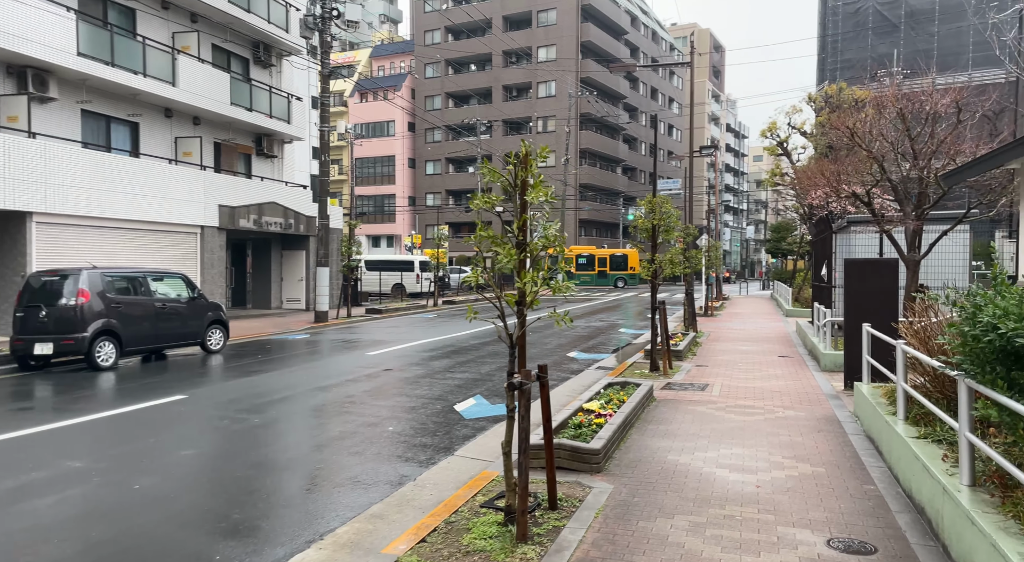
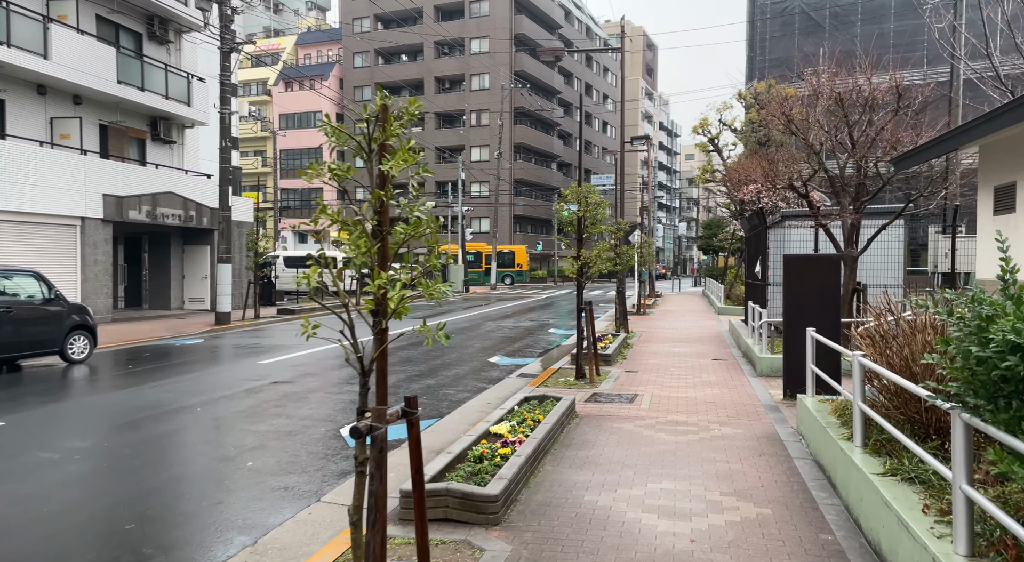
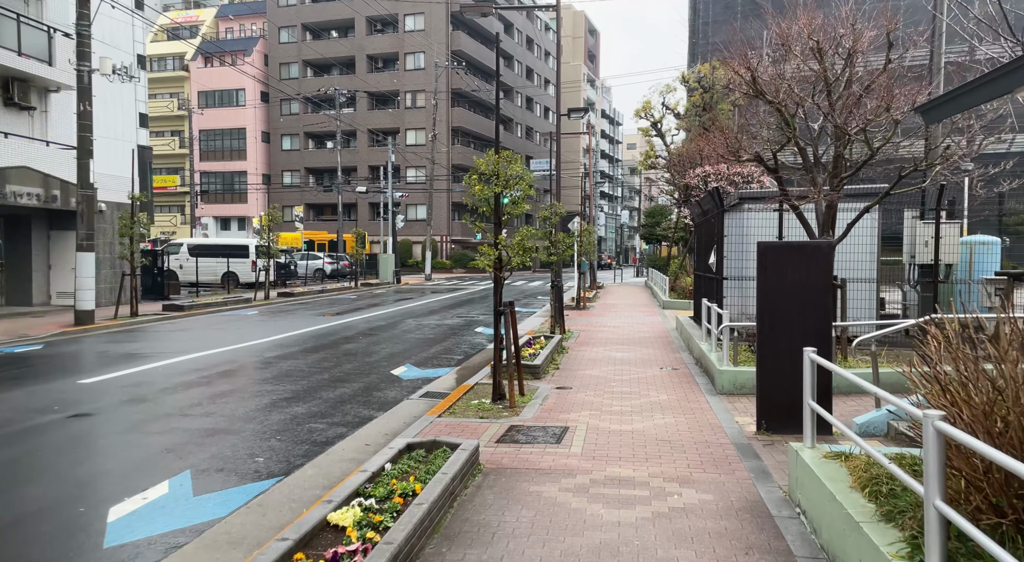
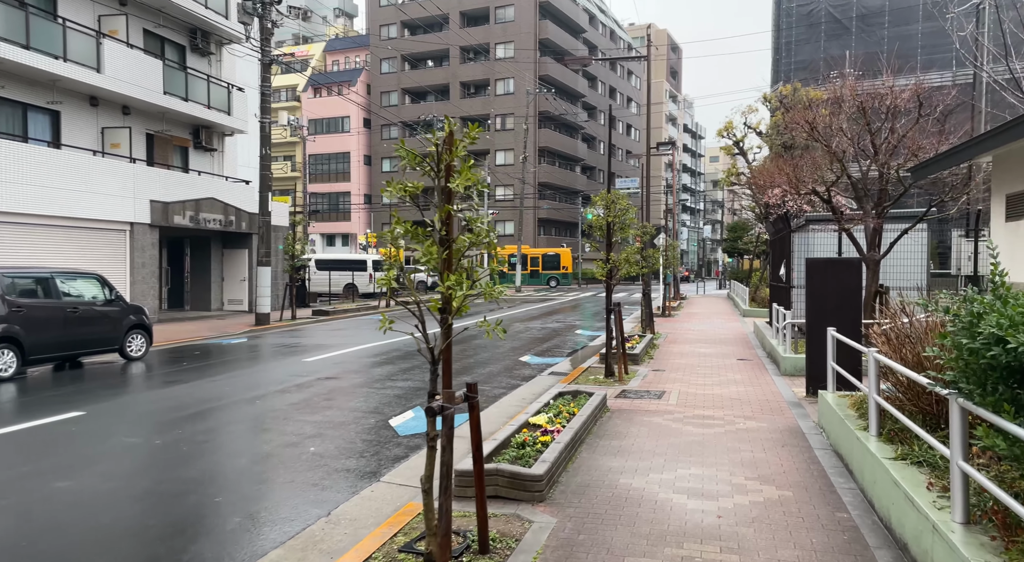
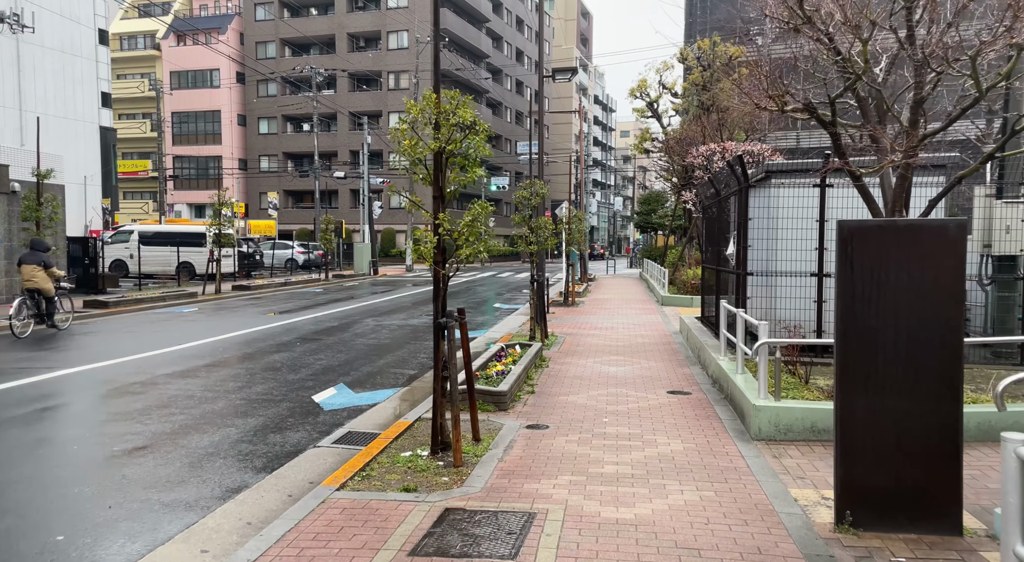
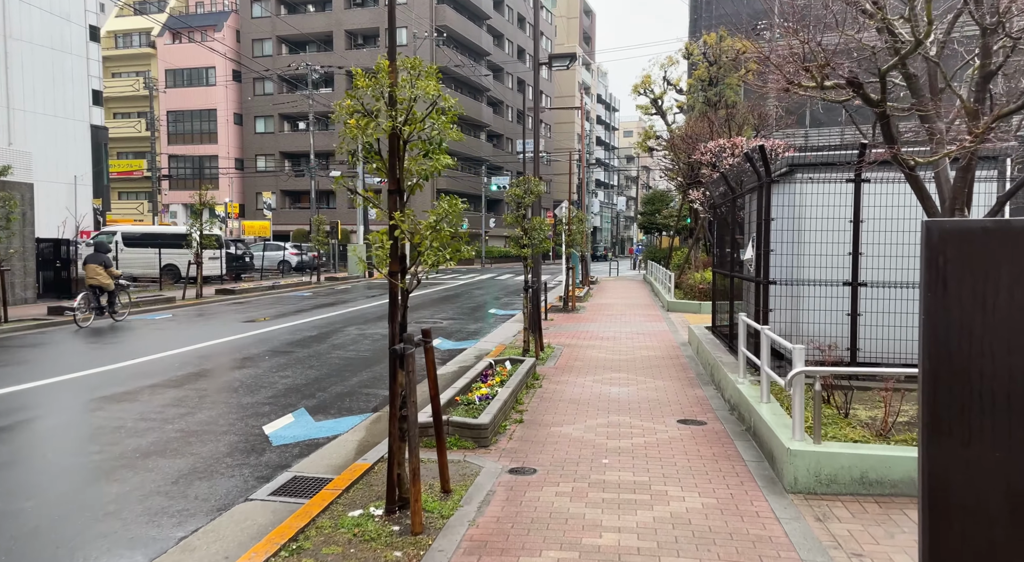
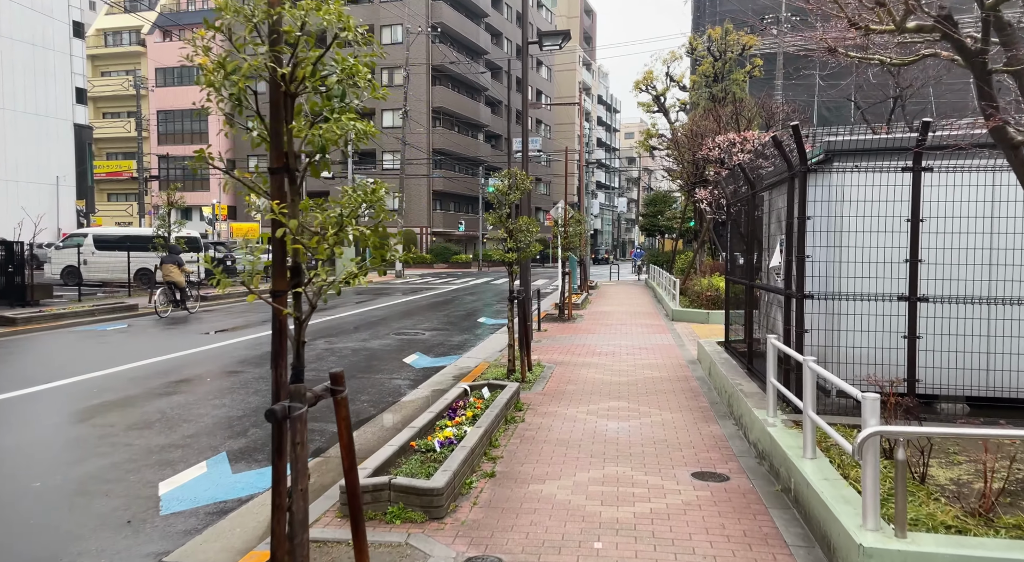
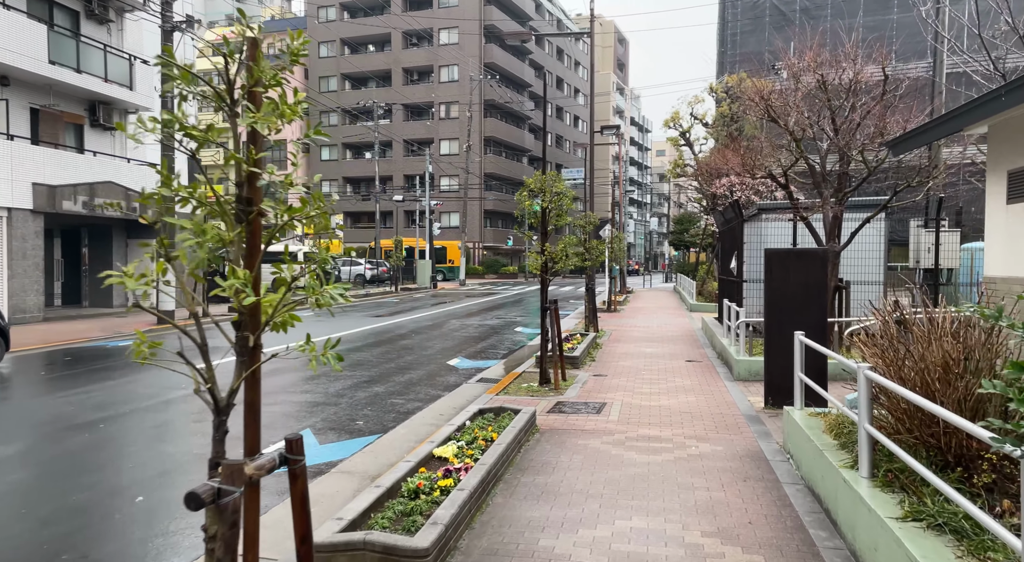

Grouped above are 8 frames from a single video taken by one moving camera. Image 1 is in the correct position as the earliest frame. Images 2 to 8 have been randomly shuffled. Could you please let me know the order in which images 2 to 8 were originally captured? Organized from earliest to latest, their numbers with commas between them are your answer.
4, 2, 8, 3, 5, 6, 7
